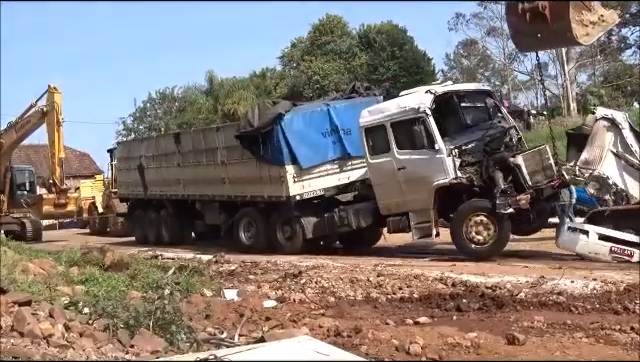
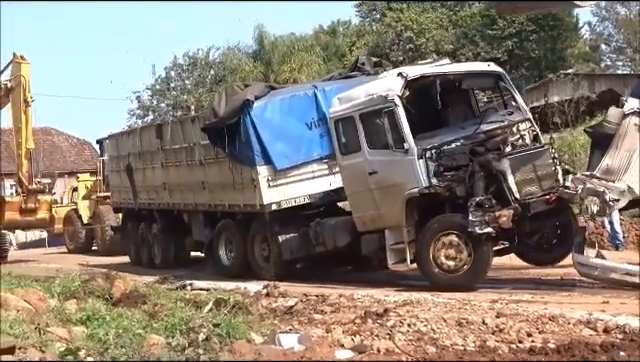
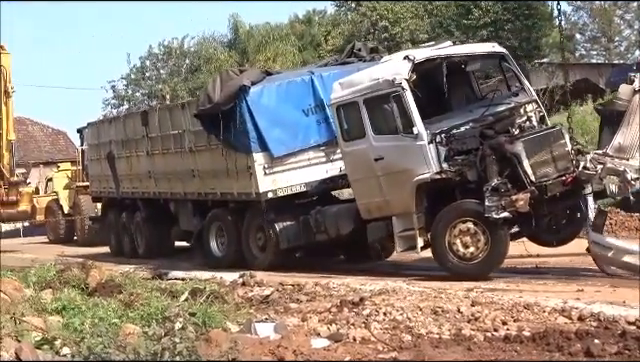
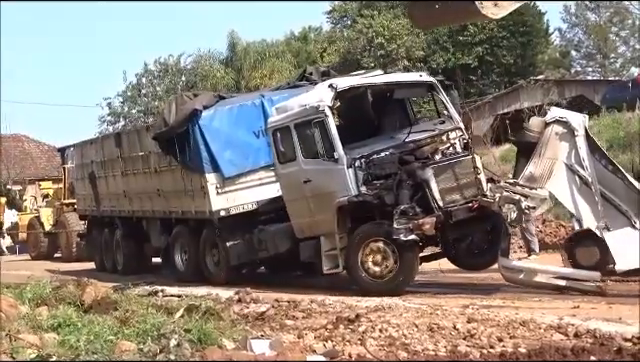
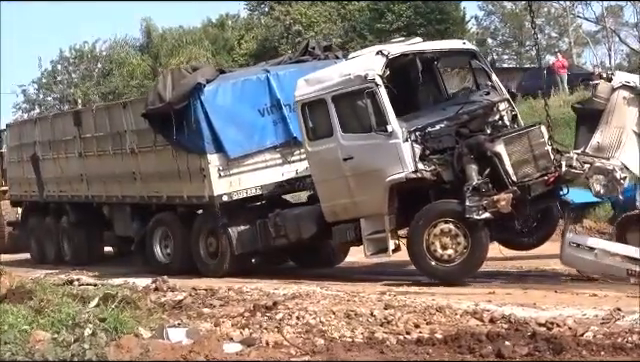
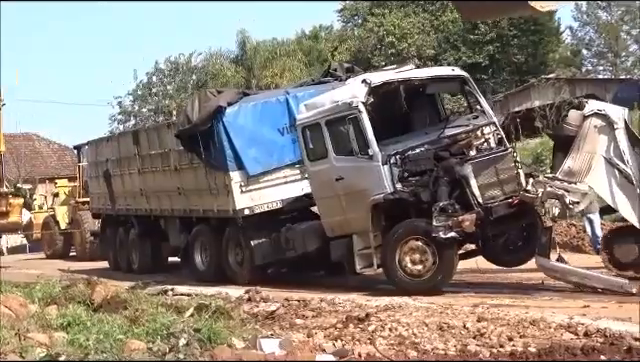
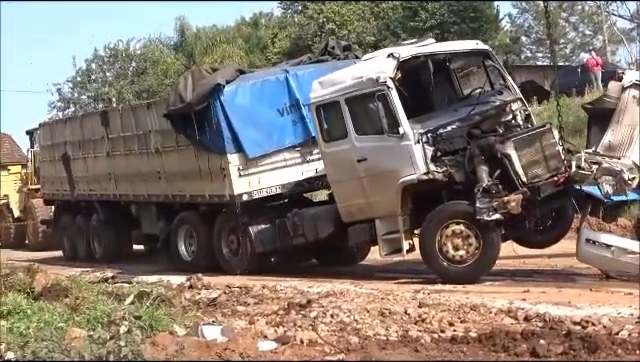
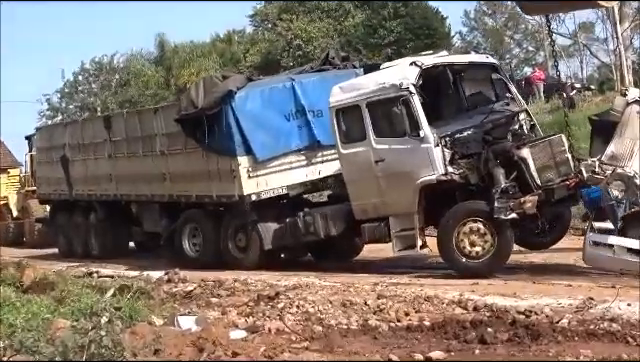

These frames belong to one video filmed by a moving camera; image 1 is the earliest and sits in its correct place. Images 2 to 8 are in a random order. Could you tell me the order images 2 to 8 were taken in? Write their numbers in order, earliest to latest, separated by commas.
8, 5, 7, 3, 2, 6, 4
